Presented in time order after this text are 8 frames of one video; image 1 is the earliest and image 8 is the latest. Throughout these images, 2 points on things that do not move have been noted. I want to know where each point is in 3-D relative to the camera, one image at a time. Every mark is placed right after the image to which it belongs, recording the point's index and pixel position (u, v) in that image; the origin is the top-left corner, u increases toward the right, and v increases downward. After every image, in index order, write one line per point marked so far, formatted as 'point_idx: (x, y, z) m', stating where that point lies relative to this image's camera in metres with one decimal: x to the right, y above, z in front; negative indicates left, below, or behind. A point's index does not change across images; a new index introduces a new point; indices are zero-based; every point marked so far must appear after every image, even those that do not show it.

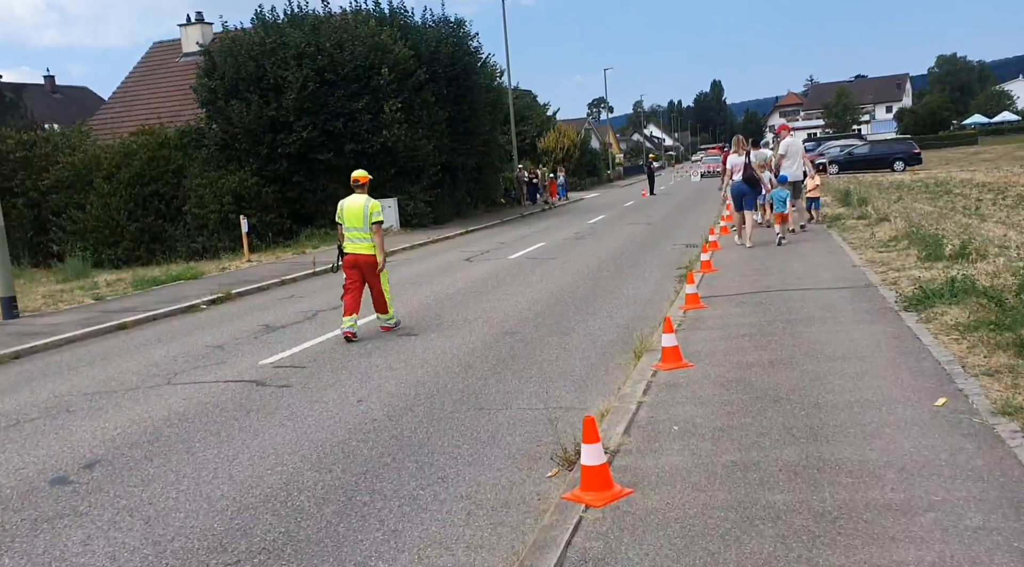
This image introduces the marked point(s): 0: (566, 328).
0: (+0.5, -0.4, +9.9) m
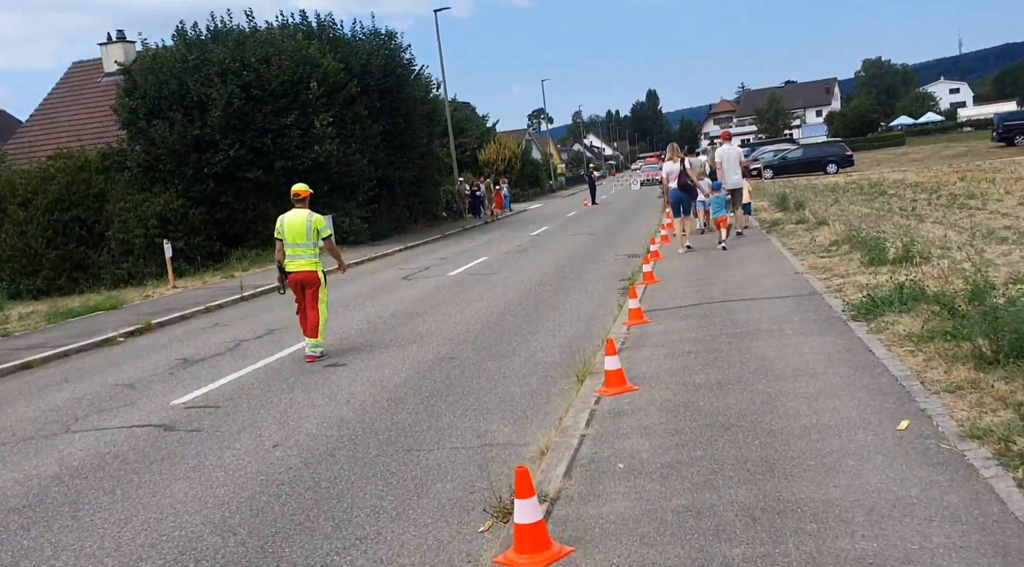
0: (-0.1, -0.6, +9.4) m
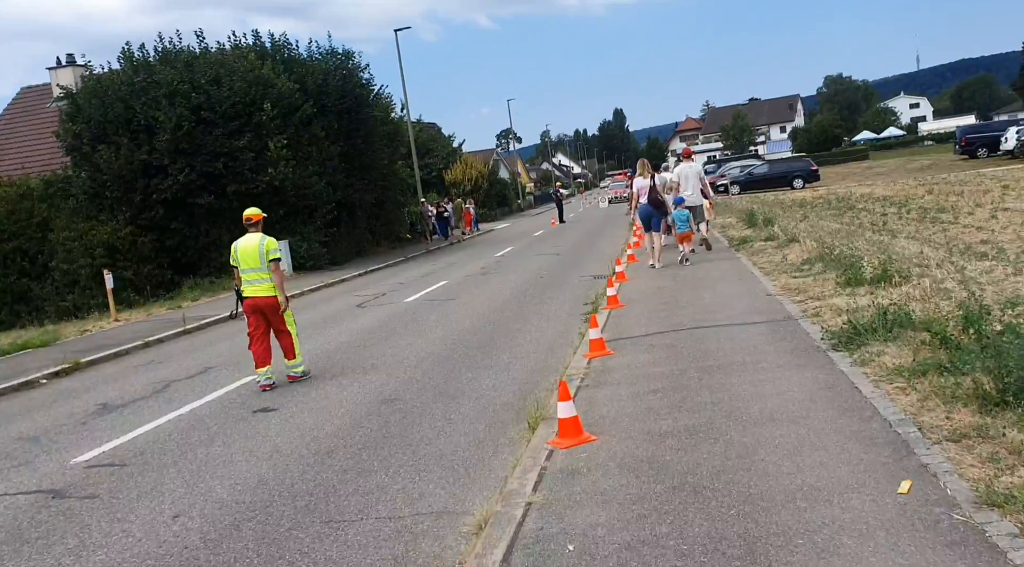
0: (-0.5, -0.9, +8.5) m
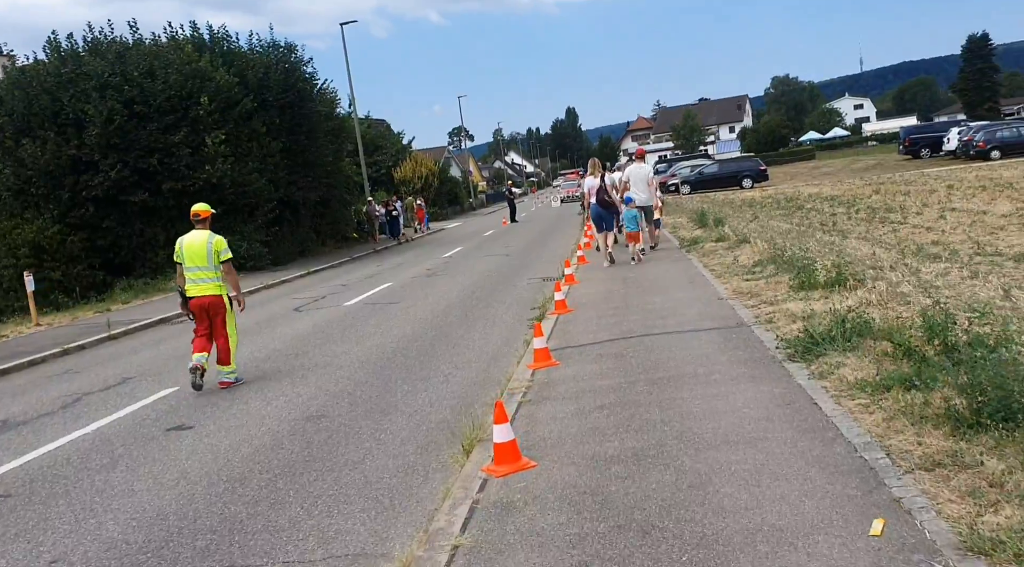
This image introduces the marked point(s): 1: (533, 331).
0: (-1.0, -0.9, +7.9) m
1: (+0.2, -0.5, +10.6) m
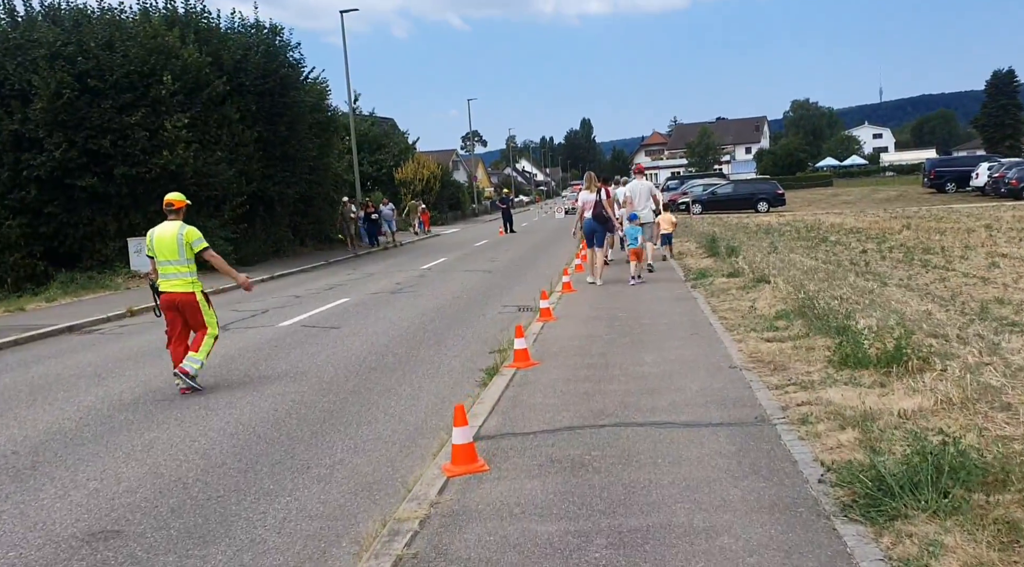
0: (-1.5, -1.2, +5.2) m
1: (-0.3, -0.9, +7.9) m
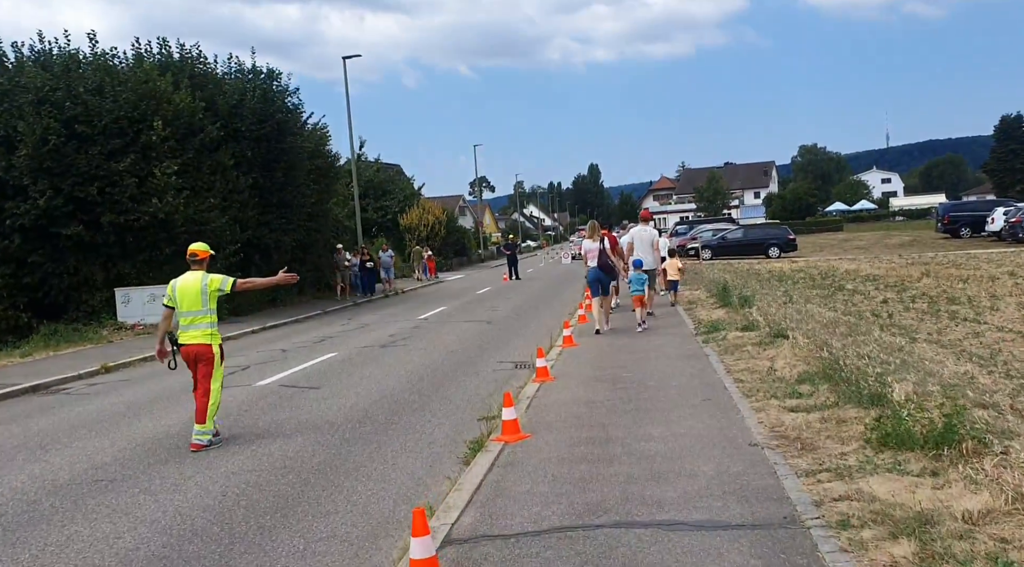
0: (-1.6, -1.5, +4.1) m
1: (-0.4, -1.3, +6.8) m
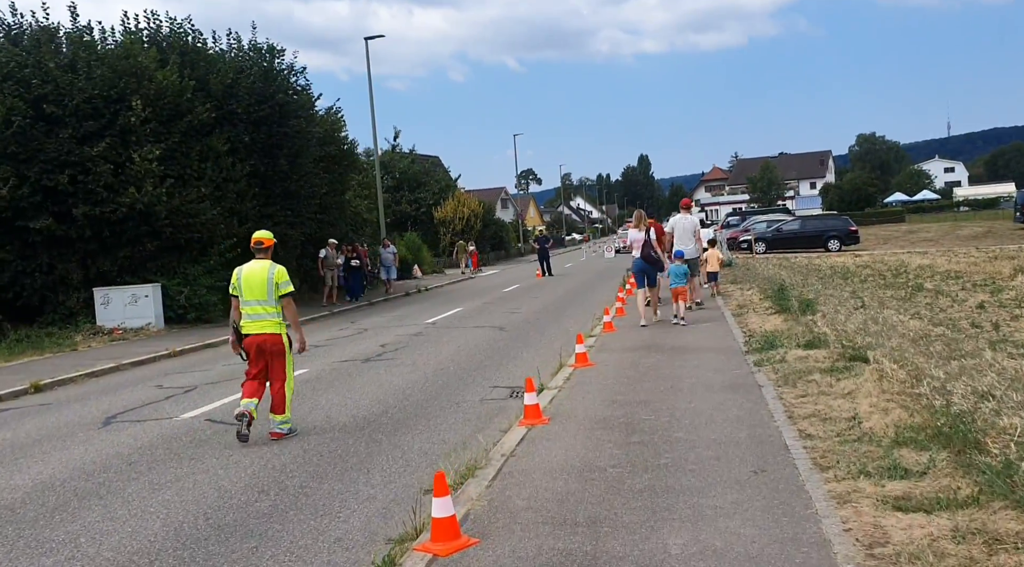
0: (-2.1, -1.7, +1.3) m
1: (-0.7, -1.4, +3.9) m
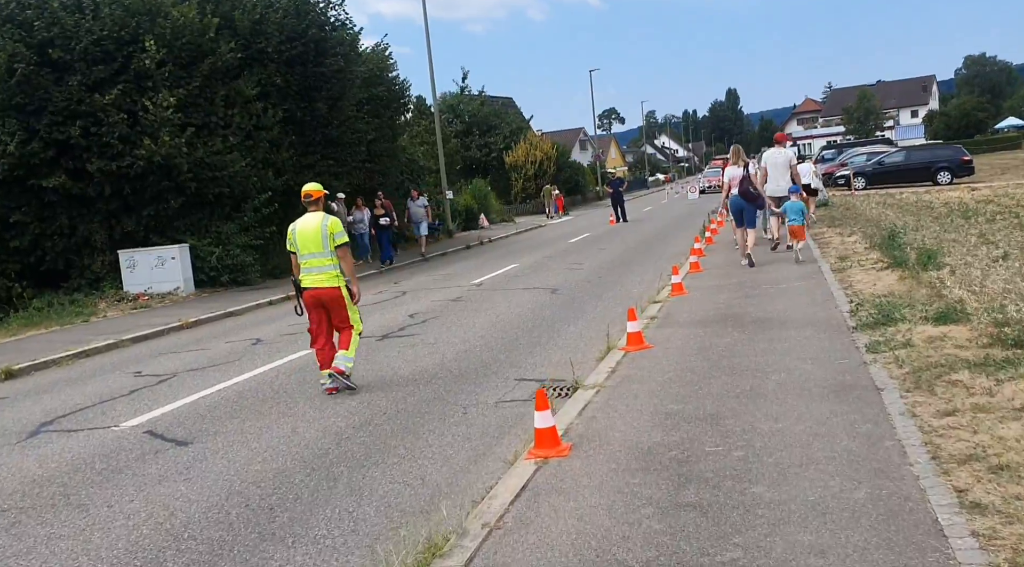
0: (-2.7, -1.9, -0.9) m
1: (-1.1, -1.5, +1.6) m
